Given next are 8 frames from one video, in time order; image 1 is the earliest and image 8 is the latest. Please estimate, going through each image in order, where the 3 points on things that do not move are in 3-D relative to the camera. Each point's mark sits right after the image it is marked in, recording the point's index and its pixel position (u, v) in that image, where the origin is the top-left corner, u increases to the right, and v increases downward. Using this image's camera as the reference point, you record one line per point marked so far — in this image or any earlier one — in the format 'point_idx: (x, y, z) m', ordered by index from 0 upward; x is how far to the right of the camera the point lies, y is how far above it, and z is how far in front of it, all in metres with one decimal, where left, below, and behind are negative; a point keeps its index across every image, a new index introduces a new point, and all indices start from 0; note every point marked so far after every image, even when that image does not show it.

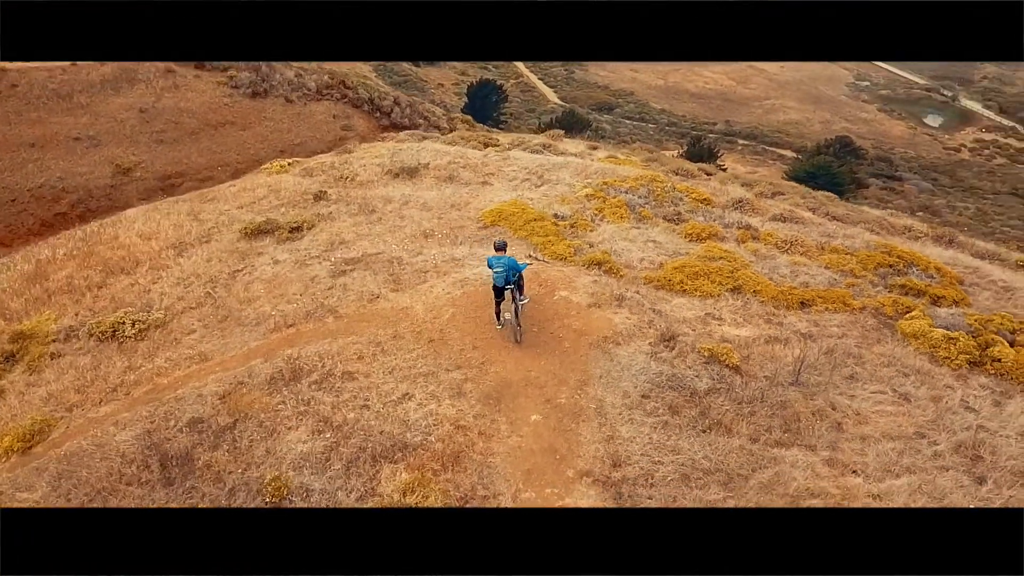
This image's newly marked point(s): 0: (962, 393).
0: (+6.0, -1.4, +11.0) m
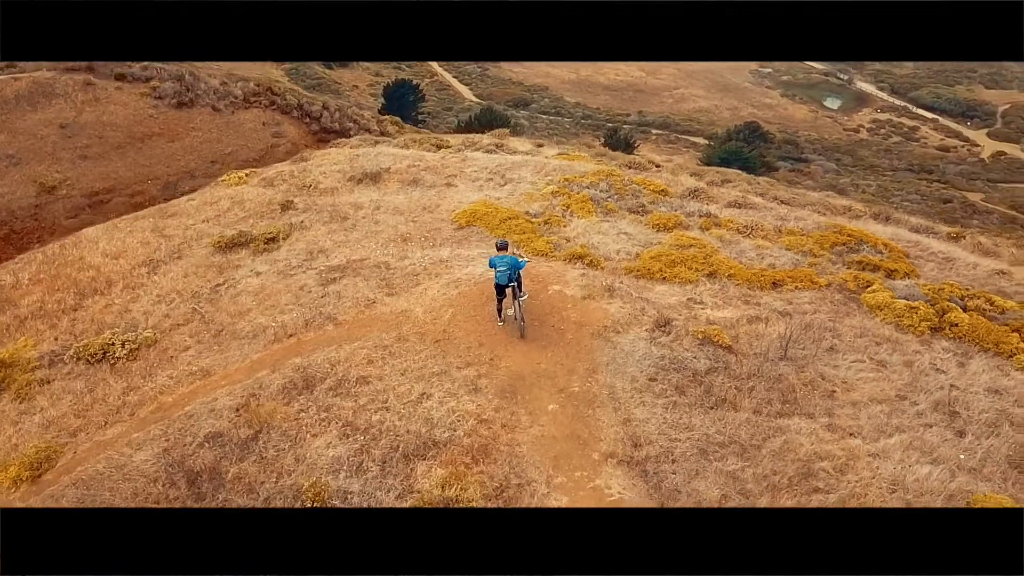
0: (+6.1, -1.0, +12.0) m
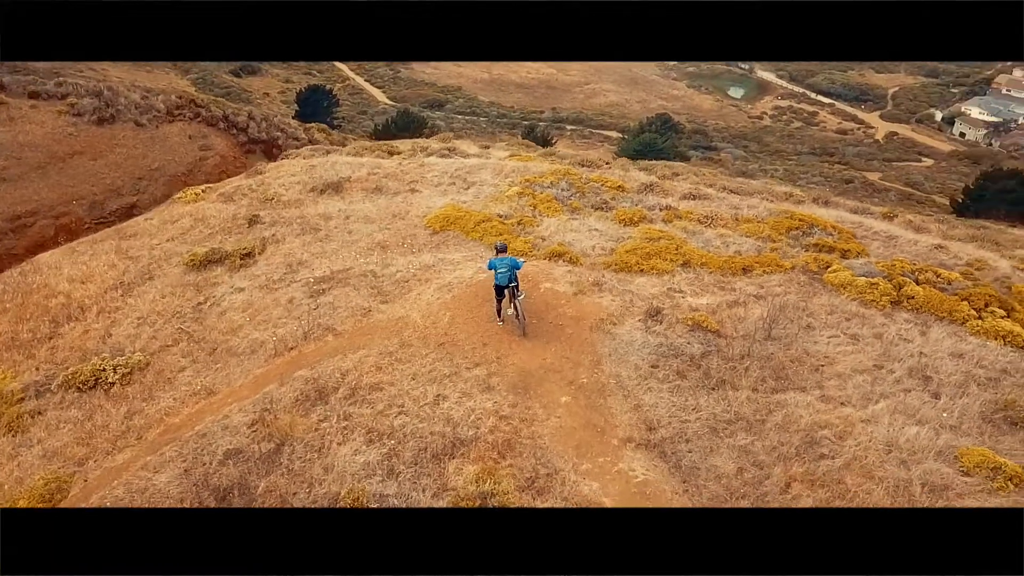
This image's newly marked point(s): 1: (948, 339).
0: (+6.1, -0.6, +13.1) m
1: (+6.8, -0.8, +12.8) m
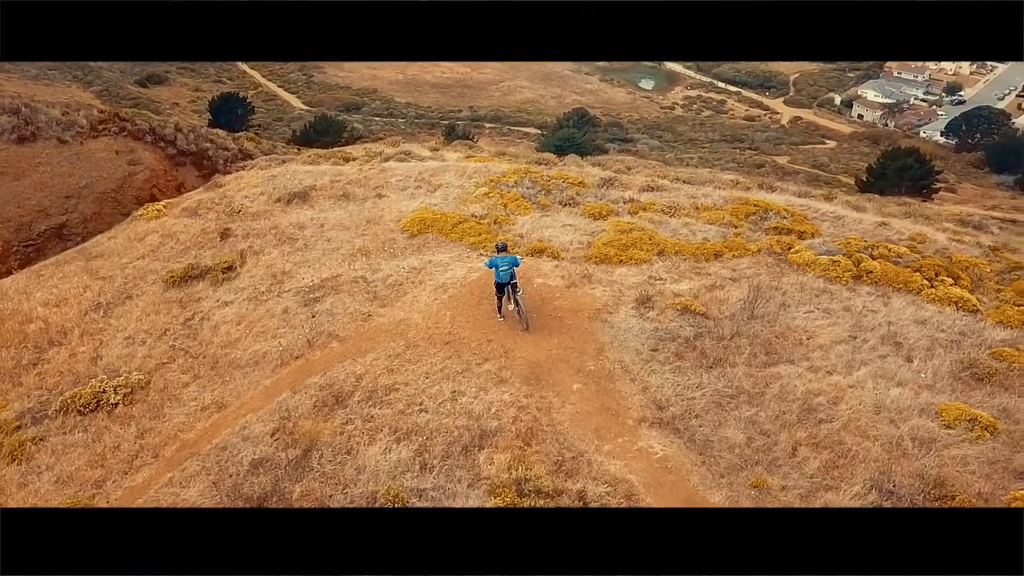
0: (+6.0, -0.2, +14.2) m
1: (+6.7, -0.3, +14.0) m
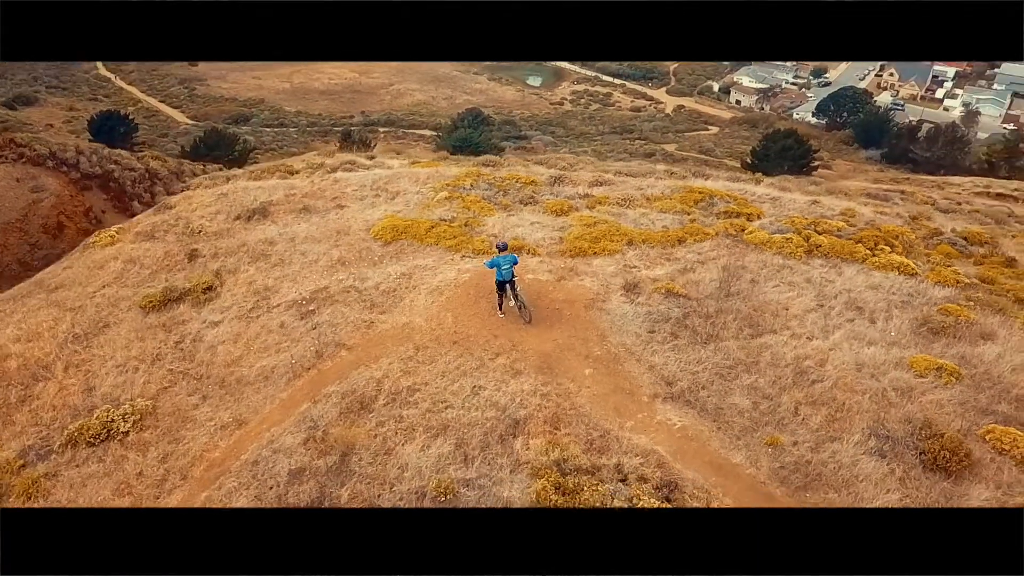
0: (+5.8, +0.3, +15.6) m
1: (+6.5, +0.2, +15.5) m
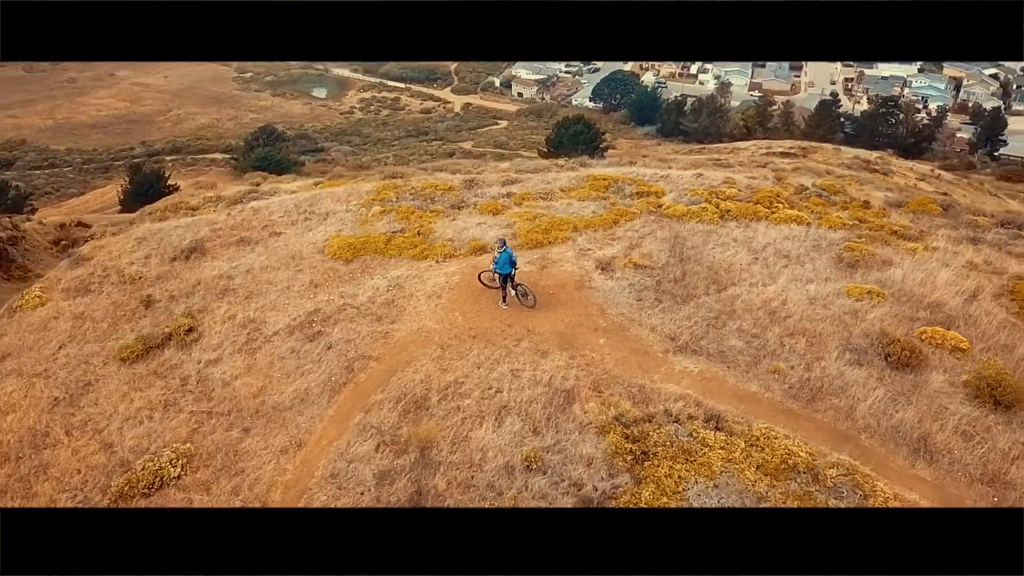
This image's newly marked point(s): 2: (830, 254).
0: (+5.0, +1.3, +18.4) m
1: (+5.8, +1.3, +18.4) m
2: (+6.5, +0.7, +17.0) m
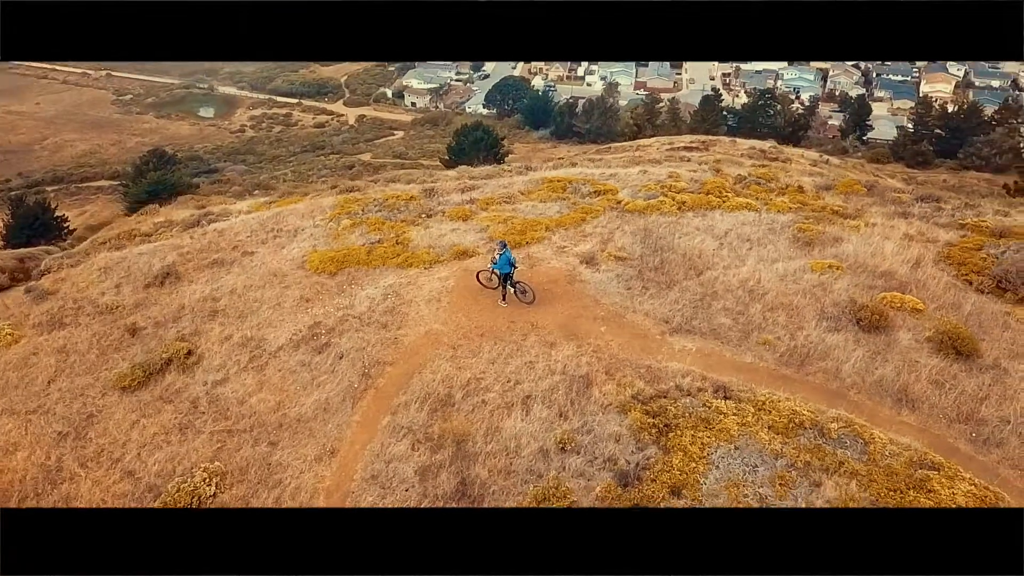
0: (+4.5, +1.6, +19.8) m
1: (+5.2, +1.7, +19.9) m
2: (+6.2, +1.2, +18.6) m
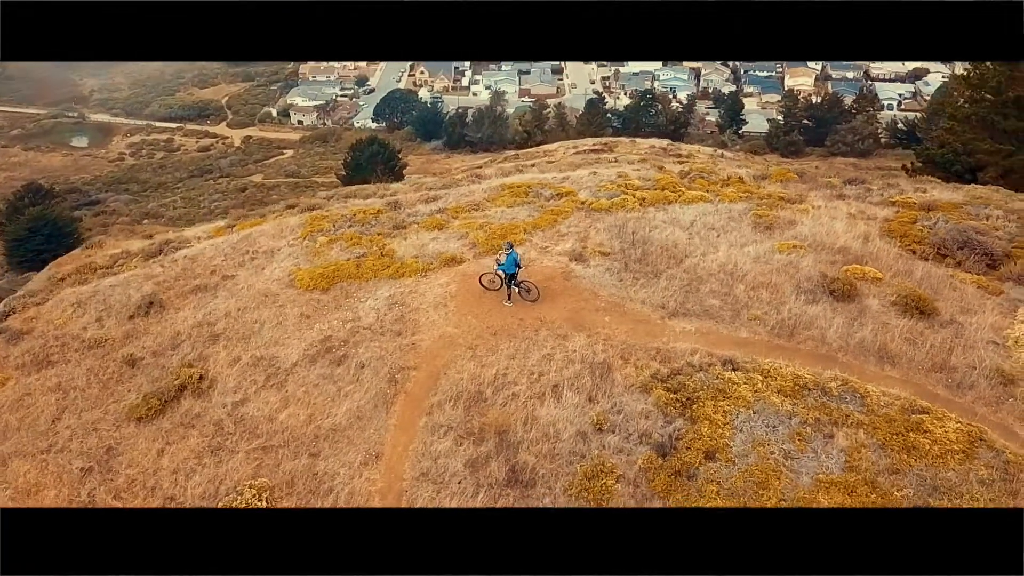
0: (+3.9, +1.9, +21.2) m
1: (+4.6, +2.1, +21.5) m
2: (+5.7, +1.6, +20.3) m
